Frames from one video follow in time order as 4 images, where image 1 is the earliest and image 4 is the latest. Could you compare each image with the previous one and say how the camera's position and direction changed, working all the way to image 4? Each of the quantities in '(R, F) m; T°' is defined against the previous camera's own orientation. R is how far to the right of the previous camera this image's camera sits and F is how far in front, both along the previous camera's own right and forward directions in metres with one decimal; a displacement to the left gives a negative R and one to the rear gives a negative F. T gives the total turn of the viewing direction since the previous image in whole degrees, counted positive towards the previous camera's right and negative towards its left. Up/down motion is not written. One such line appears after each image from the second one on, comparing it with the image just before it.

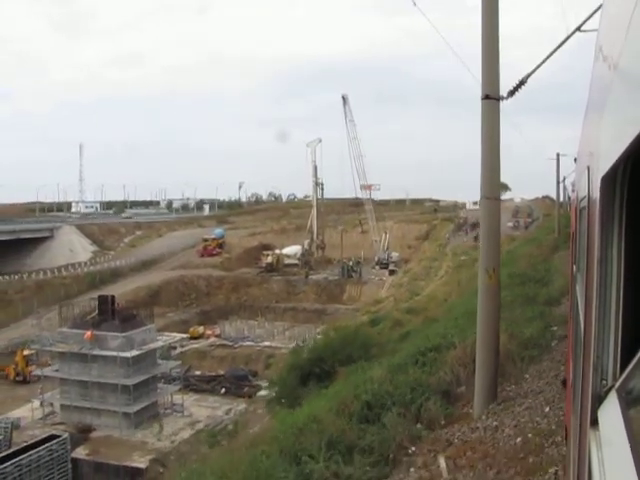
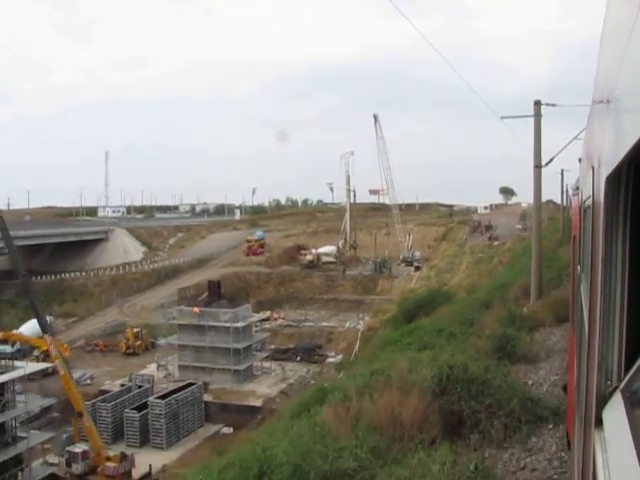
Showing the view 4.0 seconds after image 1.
(-0.5, -1.2) m; 0°
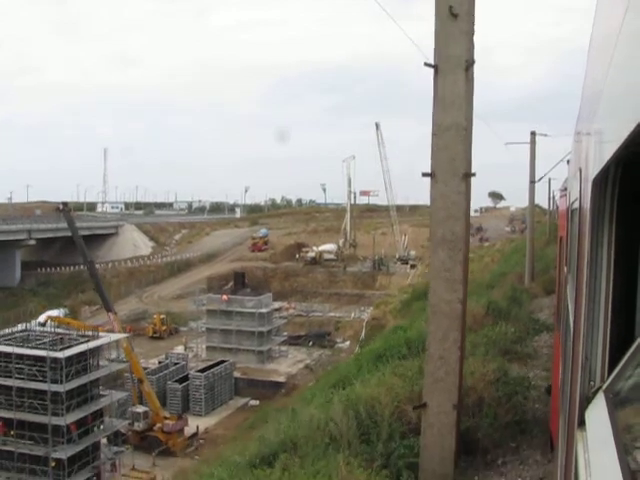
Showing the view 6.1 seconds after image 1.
(-0.3, -0.6) m; +1°
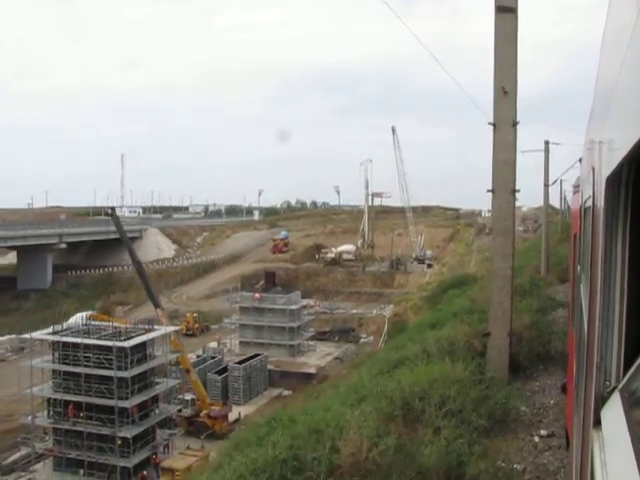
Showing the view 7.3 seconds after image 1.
(-0.1, -0.3) m; -1°
